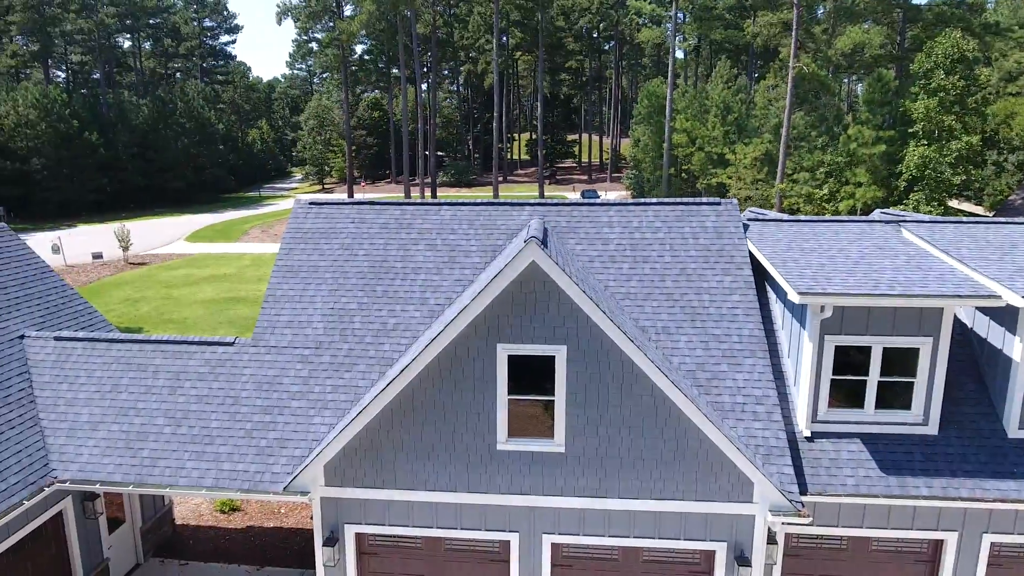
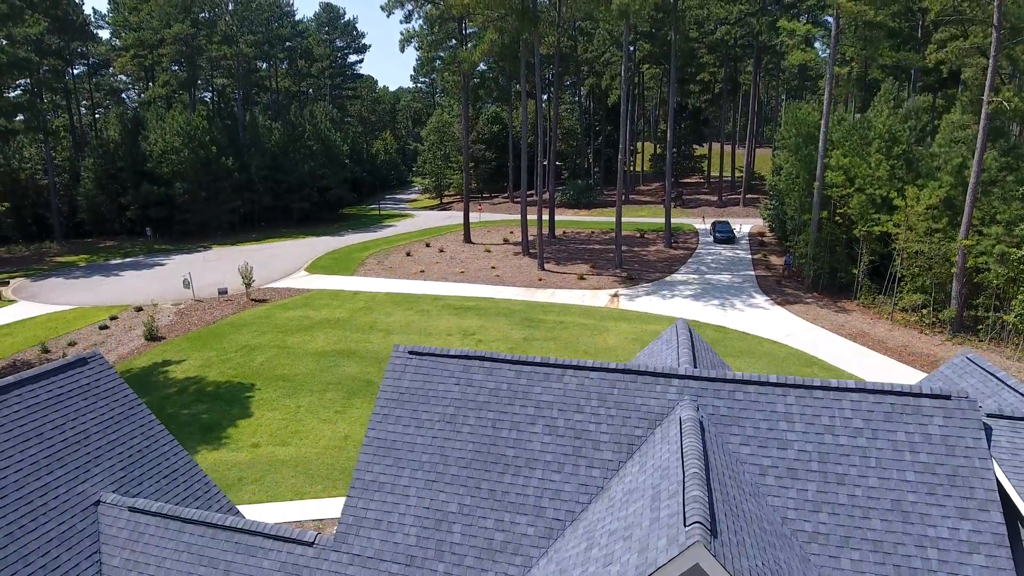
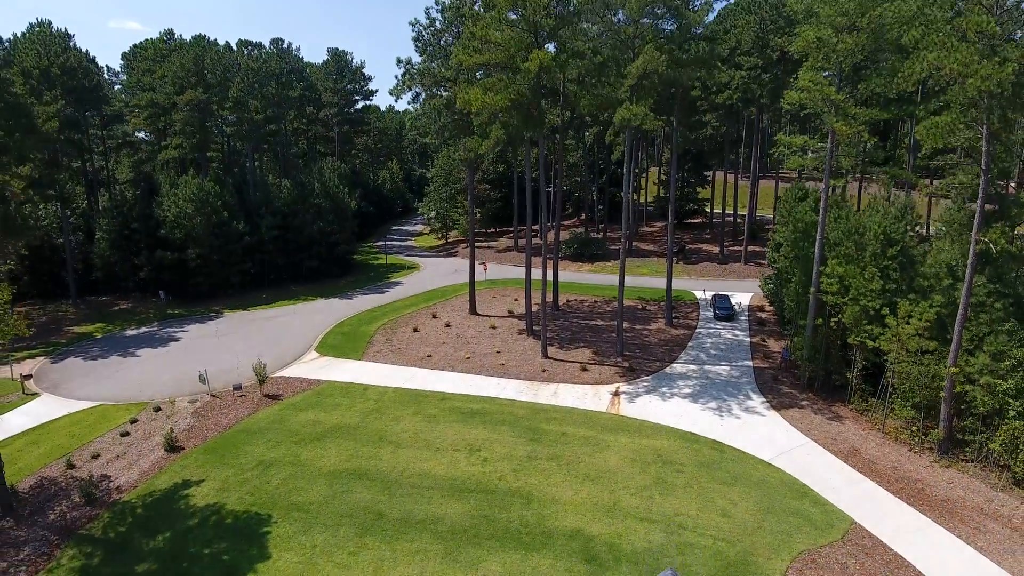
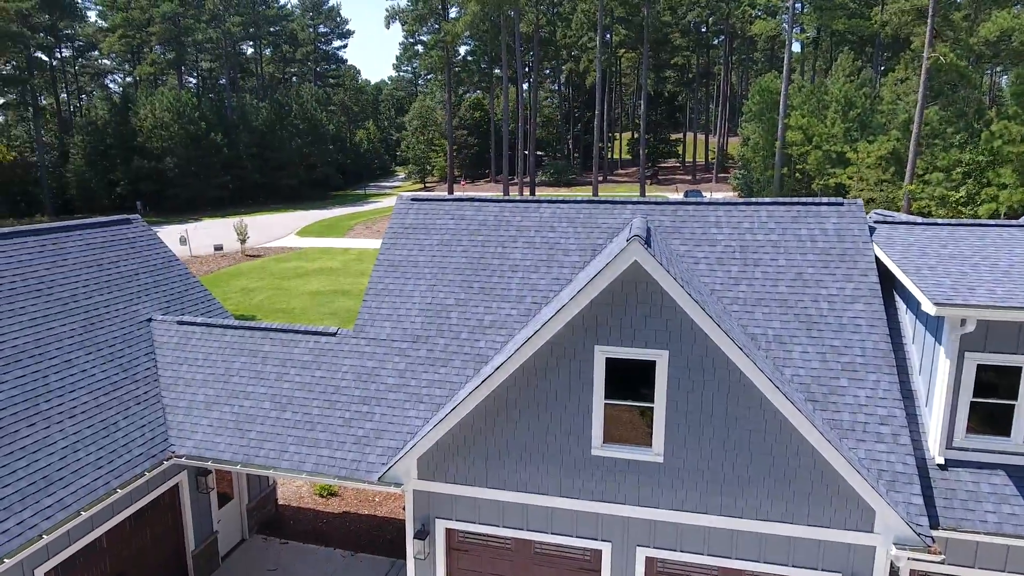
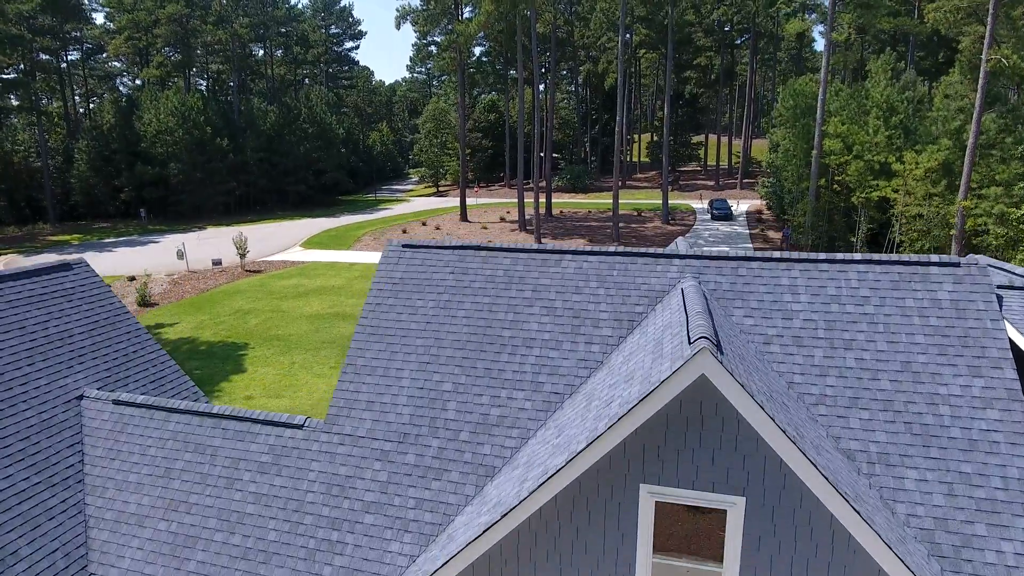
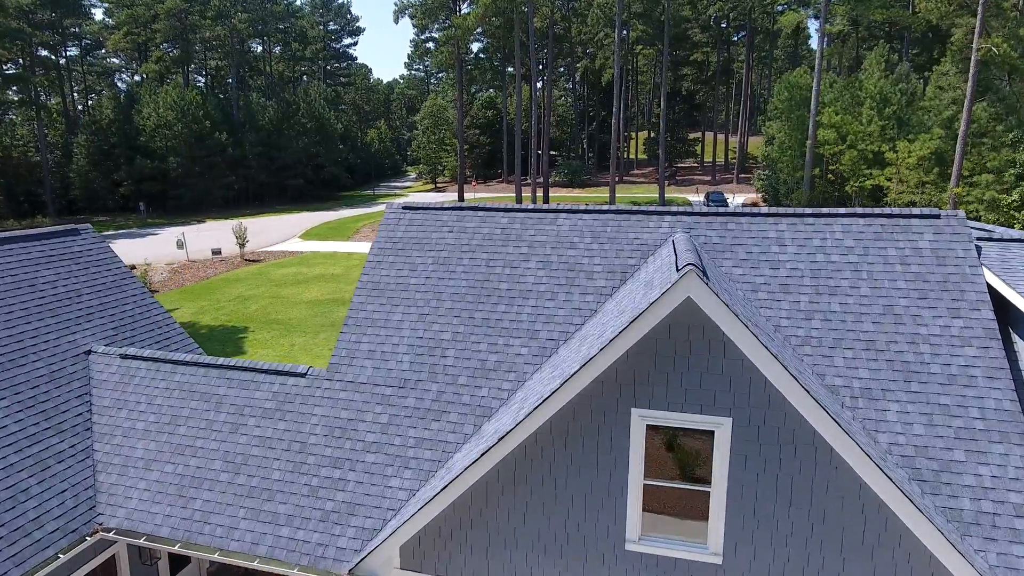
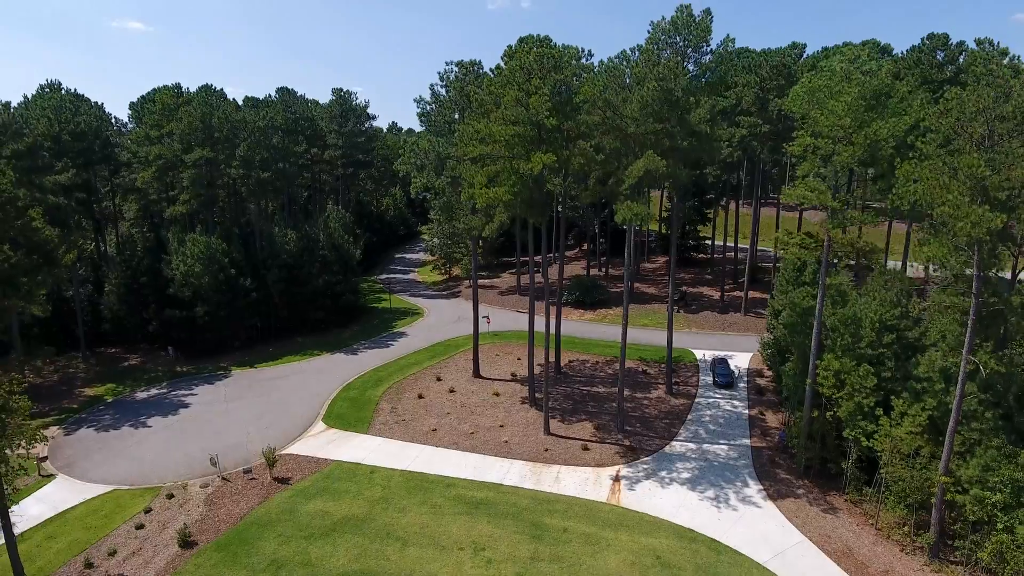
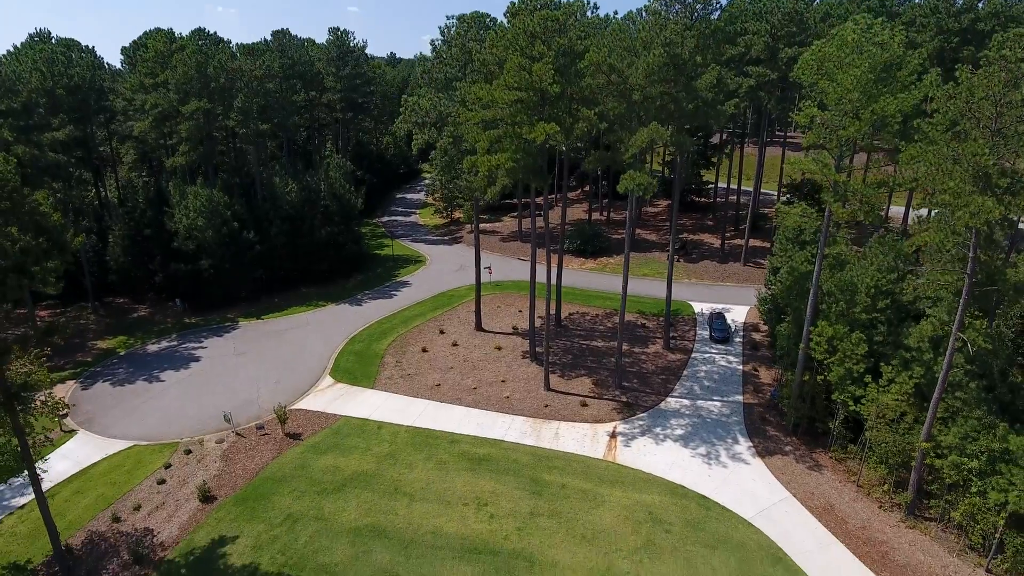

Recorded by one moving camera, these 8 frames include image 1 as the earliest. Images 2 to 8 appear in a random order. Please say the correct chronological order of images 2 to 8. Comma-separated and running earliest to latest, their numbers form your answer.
4, 6, 5, 2, 3, 7, 8
